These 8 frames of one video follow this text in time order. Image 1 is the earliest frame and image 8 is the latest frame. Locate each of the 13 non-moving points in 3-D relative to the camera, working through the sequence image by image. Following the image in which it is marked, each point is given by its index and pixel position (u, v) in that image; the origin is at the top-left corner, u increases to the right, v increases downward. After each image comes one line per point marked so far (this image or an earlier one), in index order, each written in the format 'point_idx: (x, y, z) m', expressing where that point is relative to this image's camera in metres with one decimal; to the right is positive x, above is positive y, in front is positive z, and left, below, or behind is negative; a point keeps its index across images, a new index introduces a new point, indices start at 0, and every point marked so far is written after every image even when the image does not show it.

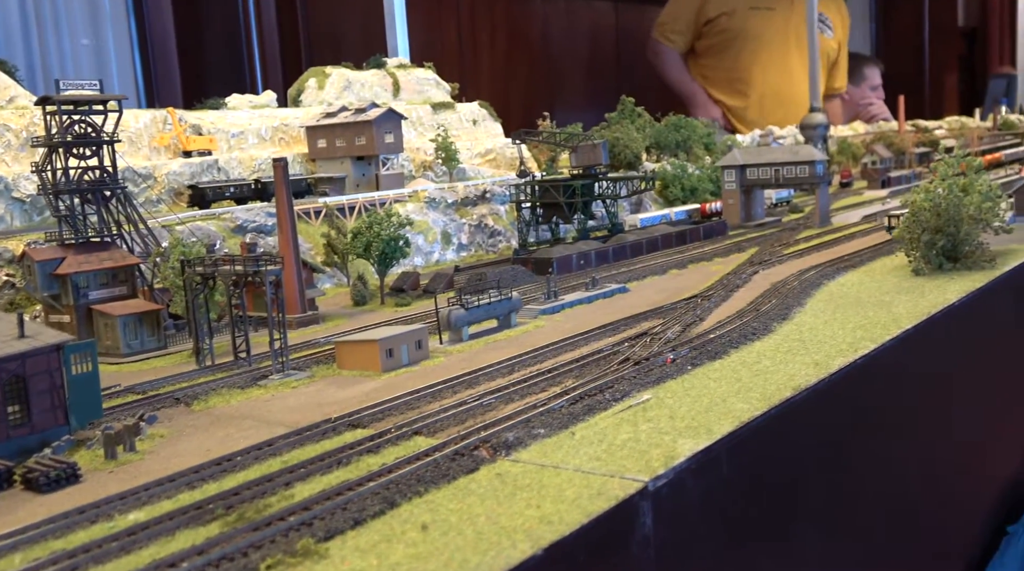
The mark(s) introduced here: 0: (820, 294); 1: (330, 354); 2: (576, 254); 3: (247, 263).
0: (+4.7, -0.2, +16.6) m
1: (-2.6, -1.0, +15.0) m
2: (+1.0, +0.1, +18.4) m
3: (-3.6, +0.3, +14.5) m
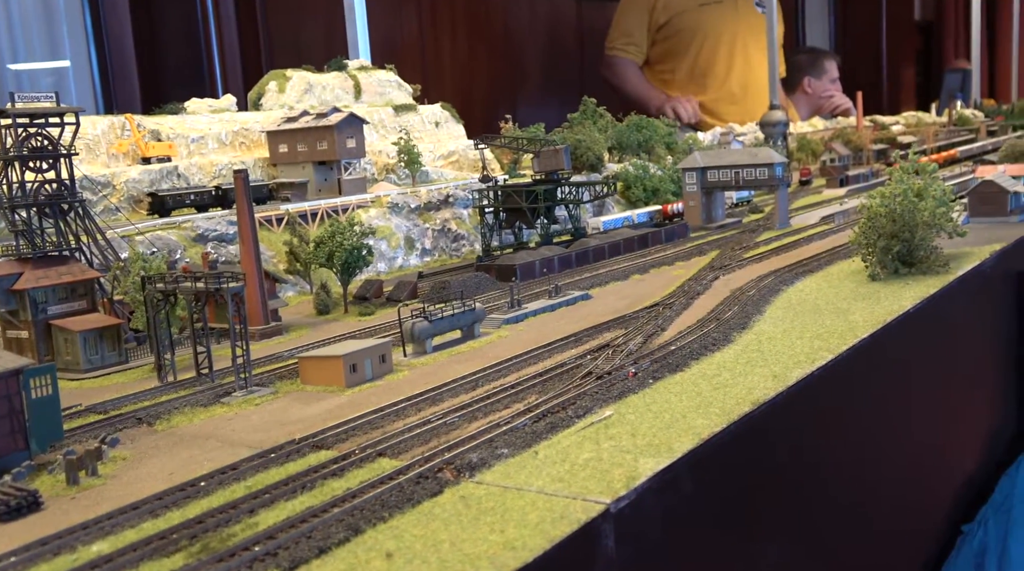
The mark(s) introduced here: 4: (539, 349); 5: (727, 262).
0: (+4.1, -0.3, +16.8) m
1: (-3.1, -1.2, +15.1) m
2: (+0.4, +0.1, +18.5) m
3: (-4.1, +0.1, +14.5) m
4: (+0.4, -0.9, +15.5) m
5: (+3.7, +0.2, +19.0) m
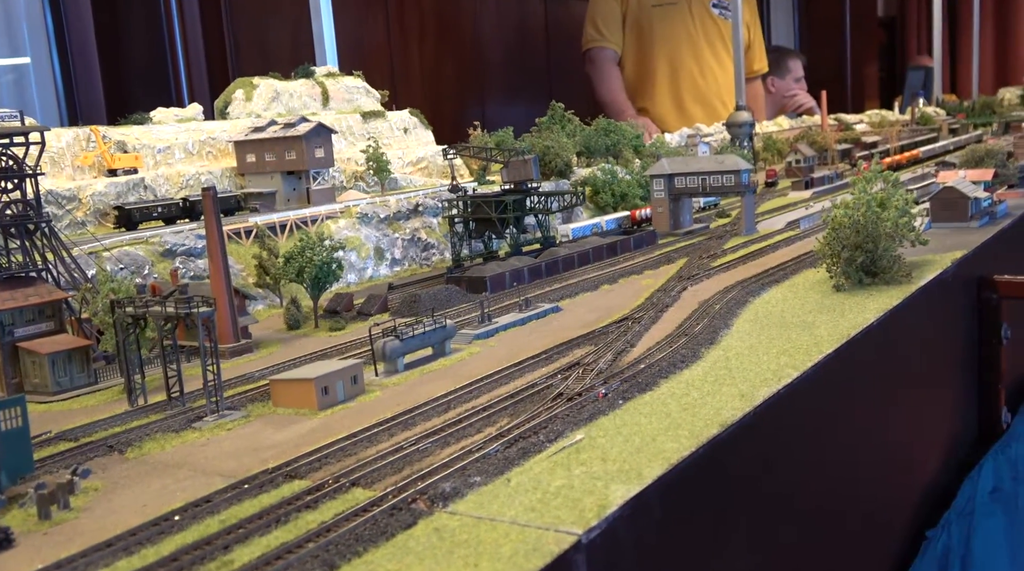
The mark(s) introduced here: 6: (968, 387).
0: (+3.7, -0.4, +17.1) m
1: (-3.5, -1.5, +15.1) m
2: (-0.1, +0.1, +18.6) m
3: (-4.4, -0.2, +14.4) m
4: (0.0, -1.2, +15.7) m
5: (+3.2, +0.2, +19.2) m
6: (+7.7, -1.7, +18.2) m
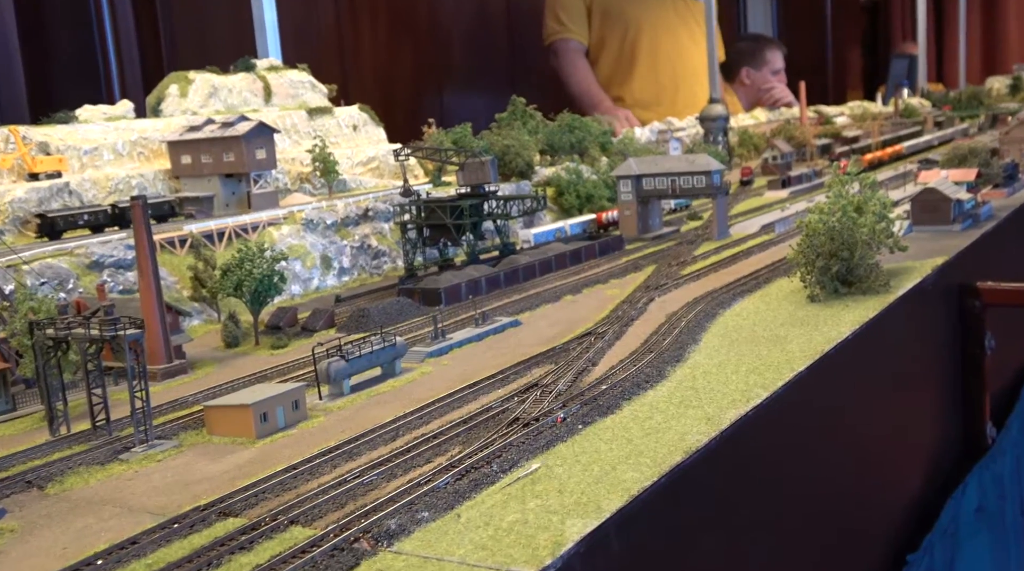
0: (+3.0, -0.6, +16.2) m
1: (-4.1, -1.7, +14.1) m
2: (-0.8, 0.0, +17.5) m
3: (-5.0, -0.5, +13.3) m
4: (-0.6, -1.4, +14.7) m
5: (+2.5, +0.1, +18.2) m
6: (+7.0, -1.8, +17.4) m
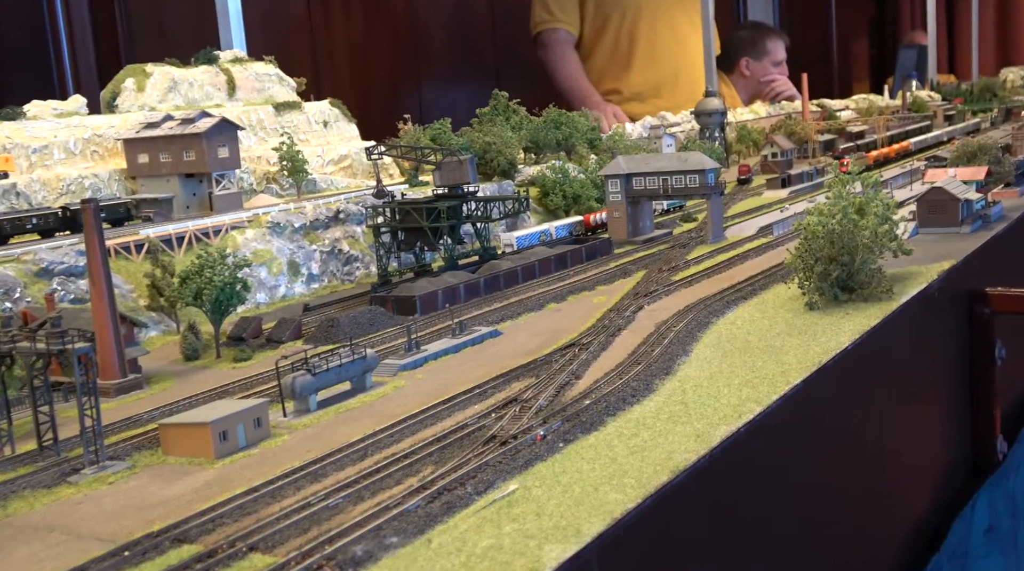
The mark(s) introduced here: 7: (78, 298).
0: (+2.7, -0.7, +15.2) m
1: (-4.4, -1.8, +13.2) m
2: (-1.1, 0.0, +16.6) m
3: (-5.3, -0.6, +12.4) m
4: (-0.9, -1.5, +13.8) m
5: (+2.2, 0.0, +17.2) m
6: (+6.8, -1.9, +16.4) m
7: (-6.3, -0.2, +15.8) m
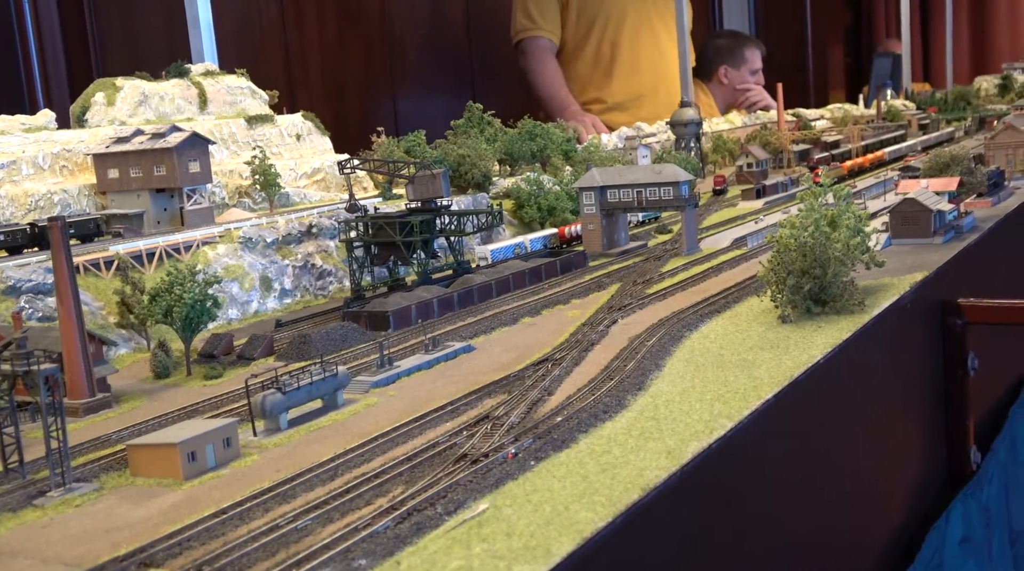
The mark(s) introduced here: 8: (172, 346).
0: (+2.4, -0.9, +15.2) m
1: (-4.7, -2.1, +13.1) m
2: (-1.5, -0.2, +16.5) m
3: (-5.6, -0.9, +12.3) m
4: (-1.3, -1.7, +13.7) m
5: (+1.8, -0.1, +17.2) m
6: (+6.4, -2.1, +16.5) m
7: (-6.7, -0.3, +15.7) m
8: (-5.1, -0.9, +15.9) m
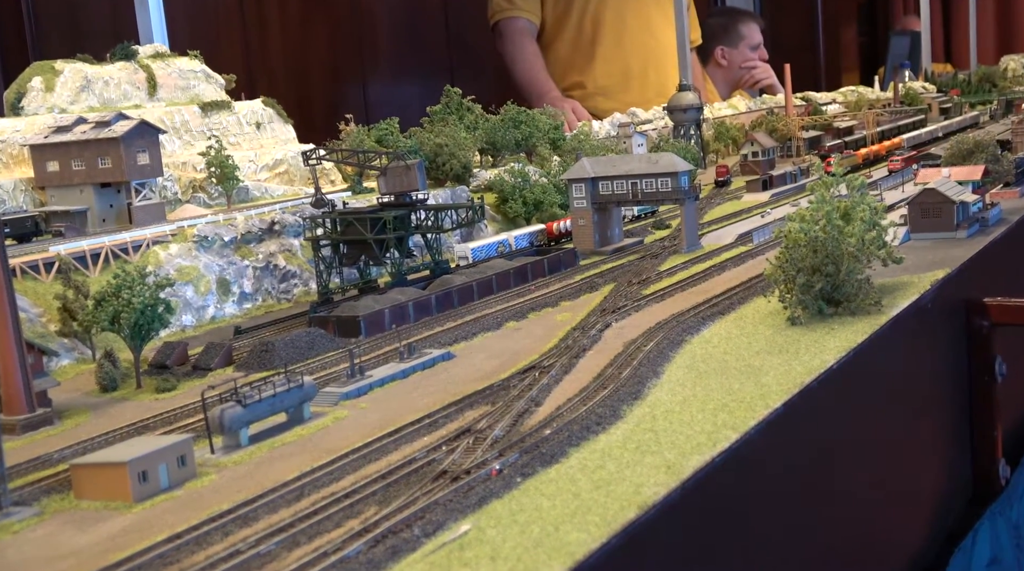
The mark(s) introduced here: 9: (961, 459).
0: (+2.1, -0.9, +13.9) m
1: (-5.0, -2.1, +11.9) m
2: (-1.7, -0.2, +15.2) m
3: (-5.9, -0.9, +11.0) m
4: (-1.5, -1.8, +12.5) m
5: (+1.6, -0.1, +15.9) m
6: (+6.2, -2.1, +15.1) m
7: (-6.9, -0.4, +14.5) m
8: (-5.3, -0.9, +14.7) m
9: (+6.4, -2.5, +15.4) m
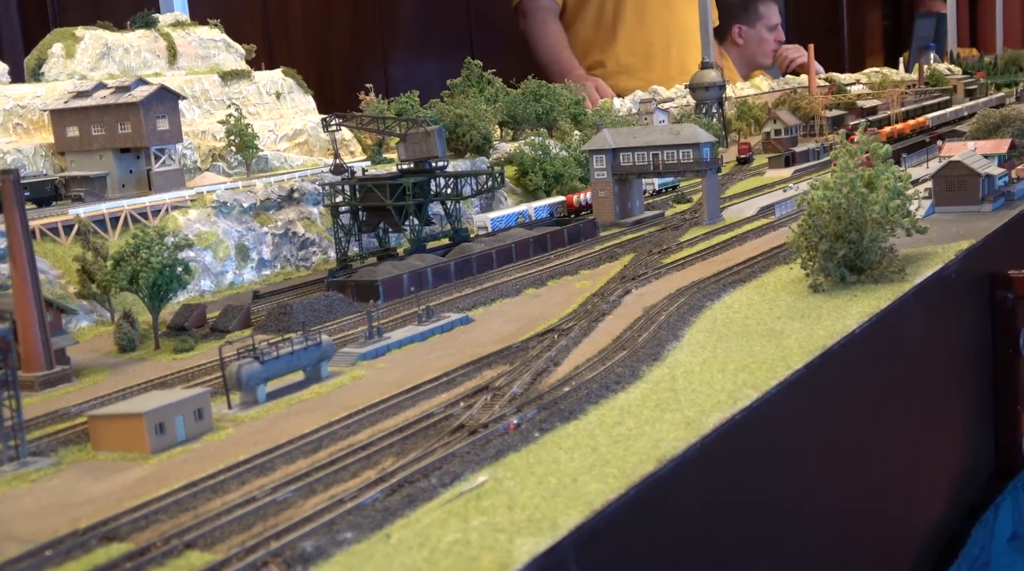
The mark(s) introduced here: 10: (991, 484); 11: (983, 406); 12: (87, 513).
0: (+2.4, -0.5, +13.7) m
1: (-4.8, -1.6, +11.8) m
2: (-1.4, +0.1, +15.2) m
3: (-5.7, -0.4, +11.1) m
4: (-1.3, -1.3, +12.3) m
5: (+1.9, +0.2, +15.8) m
6: (+6.5, -1.7, +14.7) m
7: (-6.7, 0.0, +14.6) m
8: (-5.0, -0.6, +14.7) m
9: (+6.7, -2.1, +15.0) m
10: (+6.8, -2.8, +15.1) m
11: (+6.7, -1.7, +15.0) m
12: (-4.3, -2.3, +10.5) m
